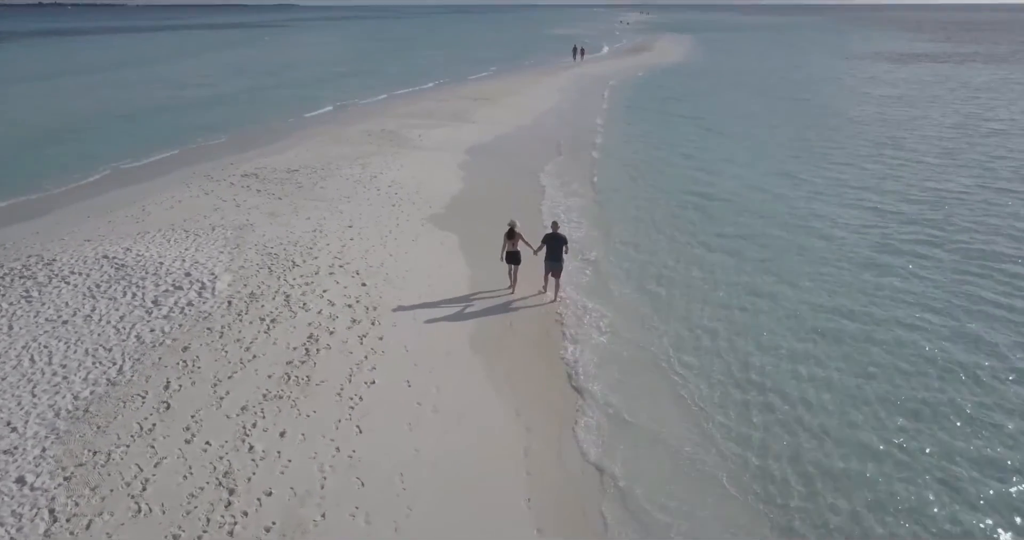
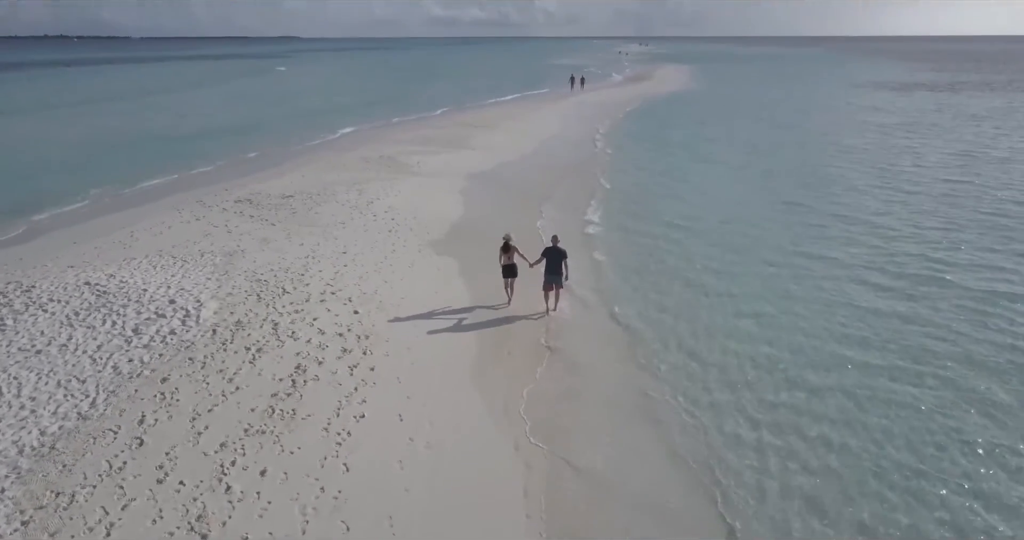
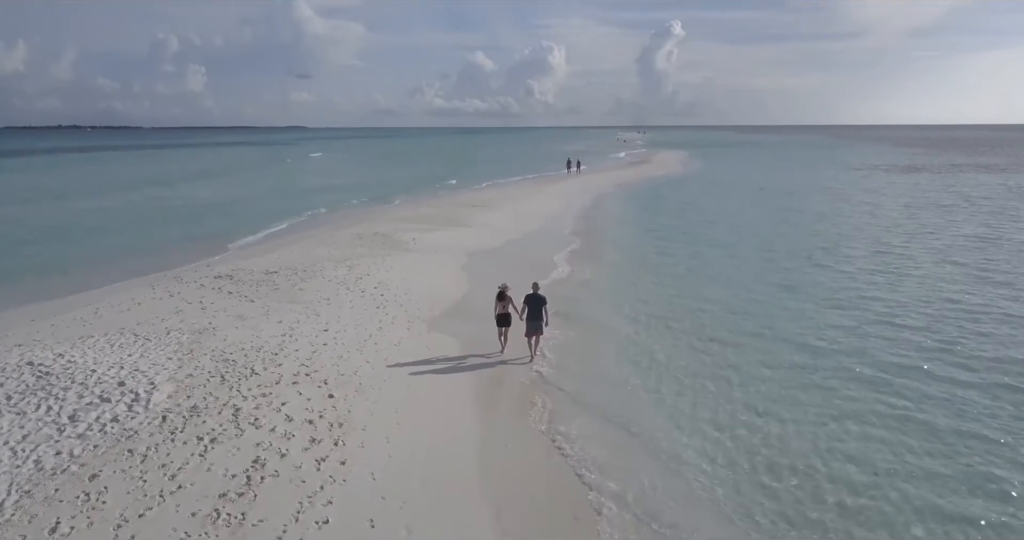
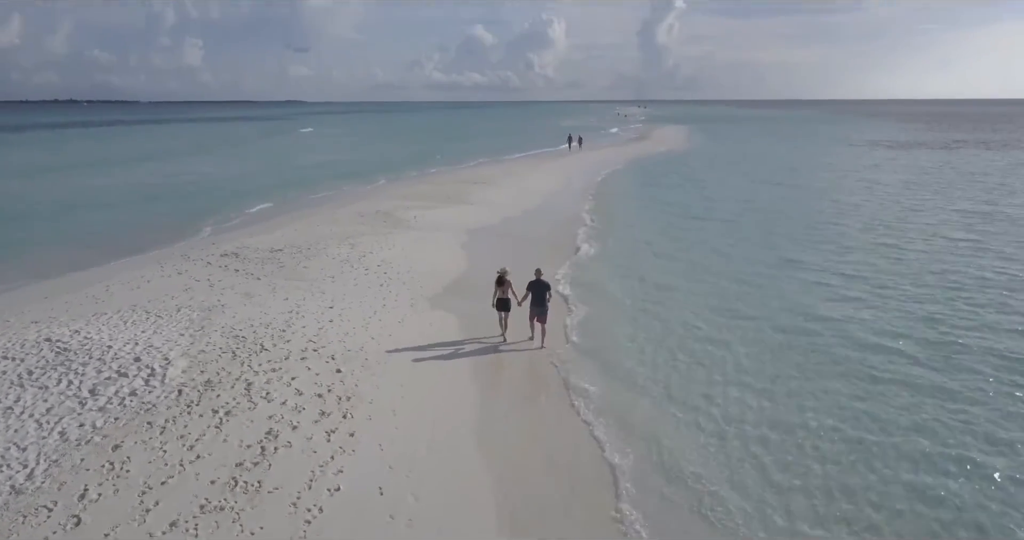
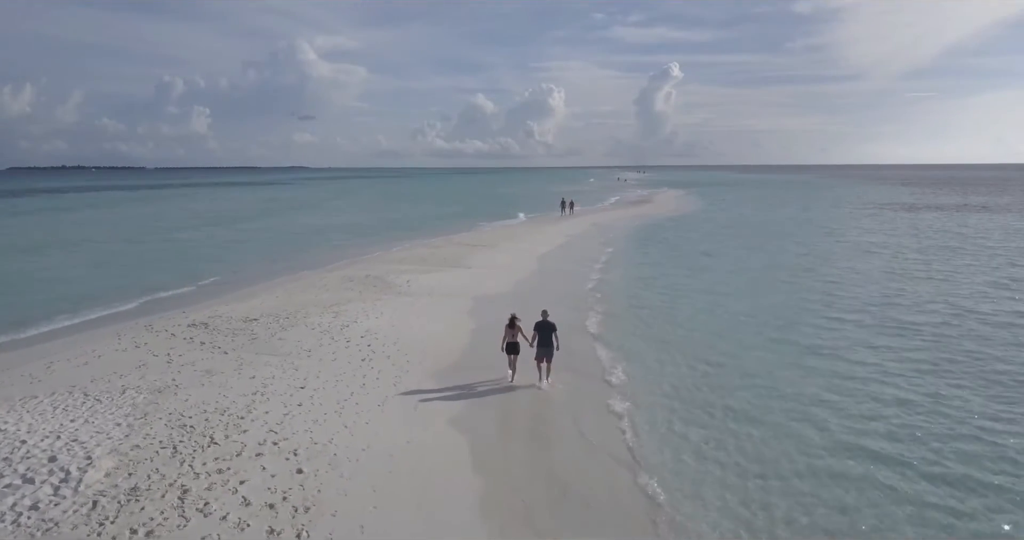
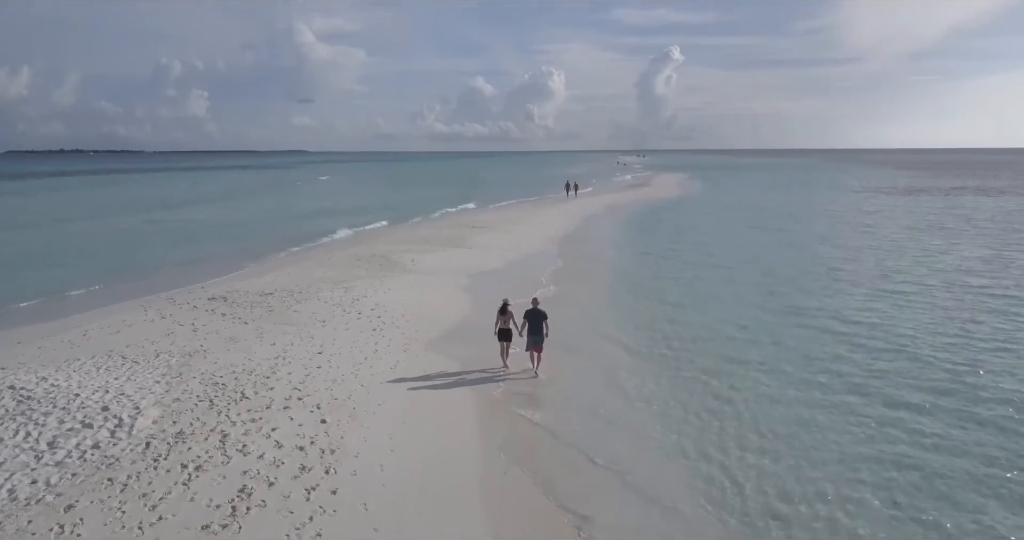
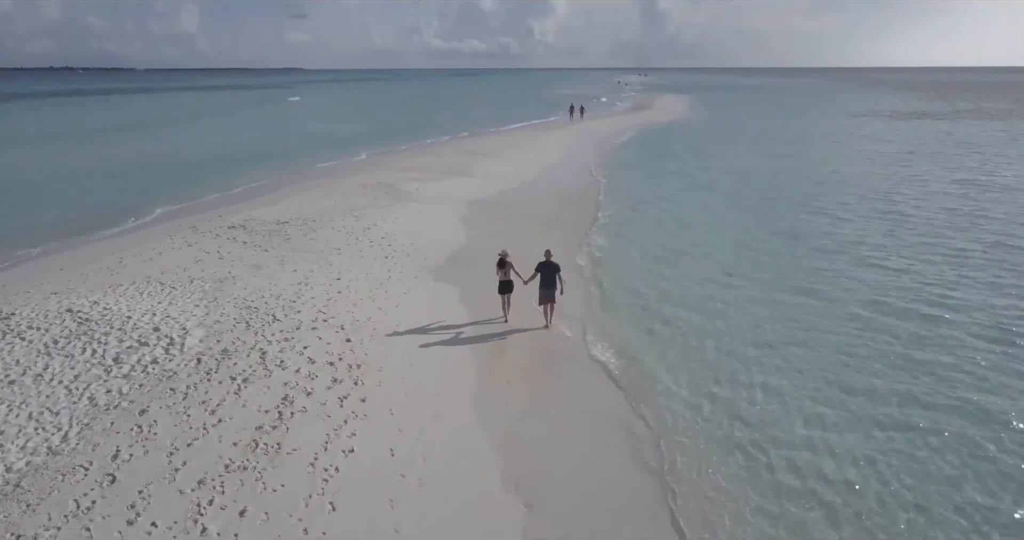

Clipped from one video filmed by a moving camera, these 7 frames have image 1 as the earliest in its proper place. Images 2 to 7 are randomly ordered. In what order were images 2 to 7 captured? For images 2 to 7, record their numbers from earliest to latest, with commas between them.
2, 7, 4, 3, 6, 5
